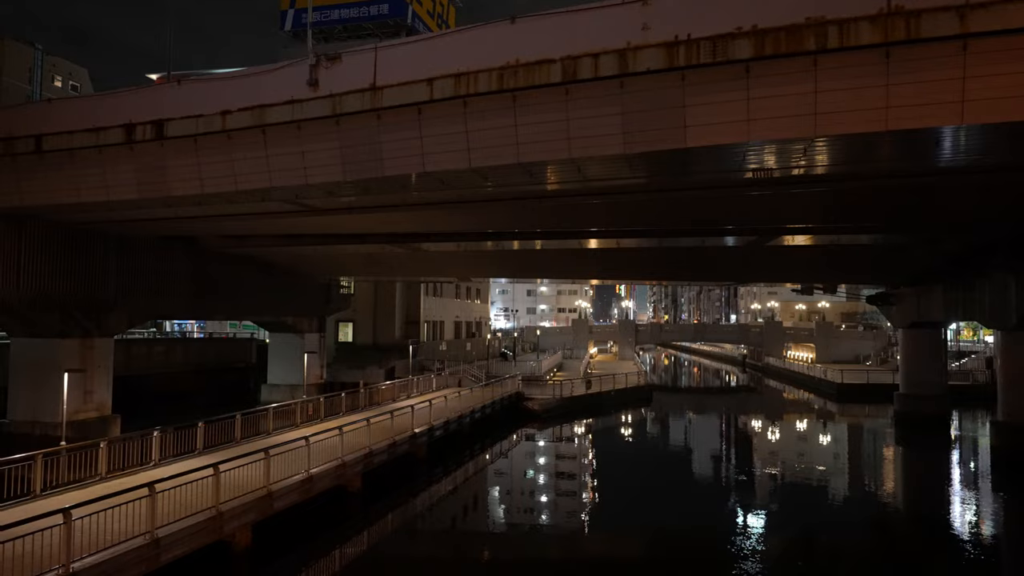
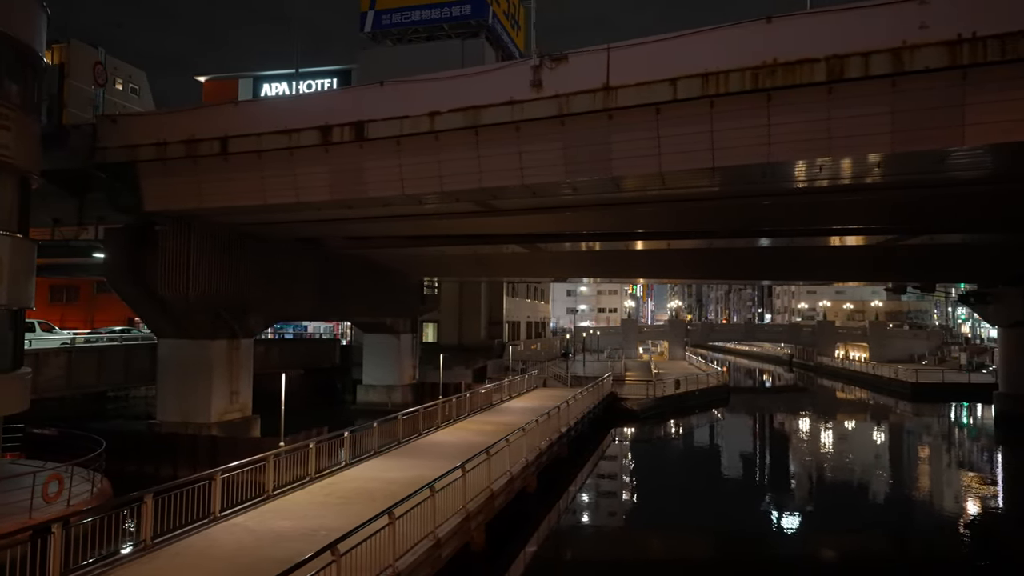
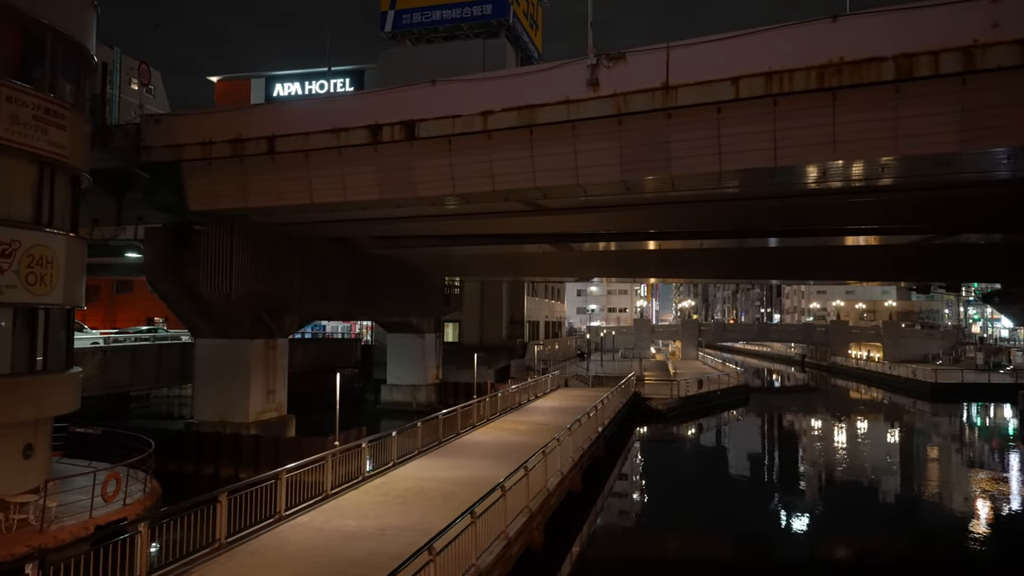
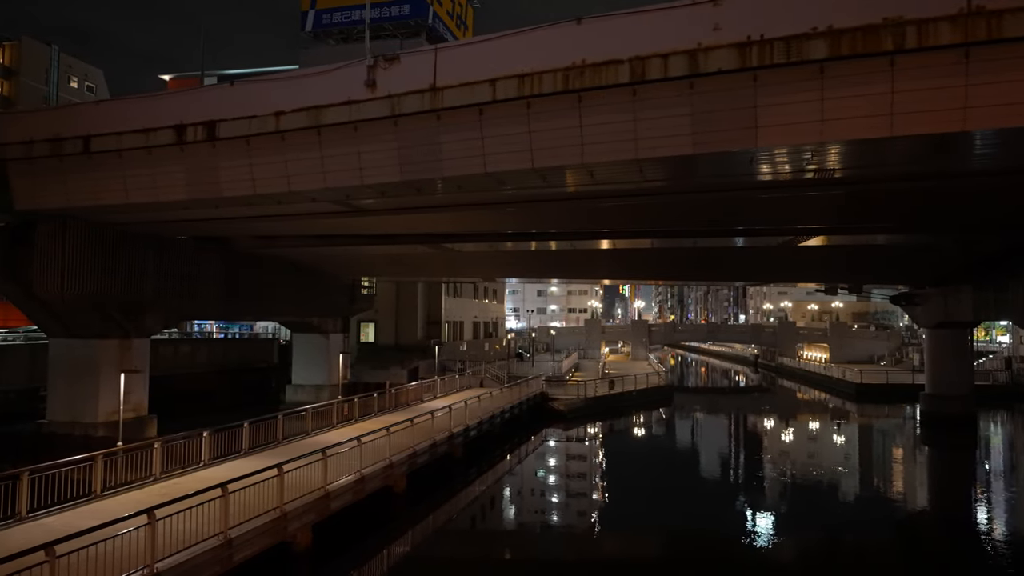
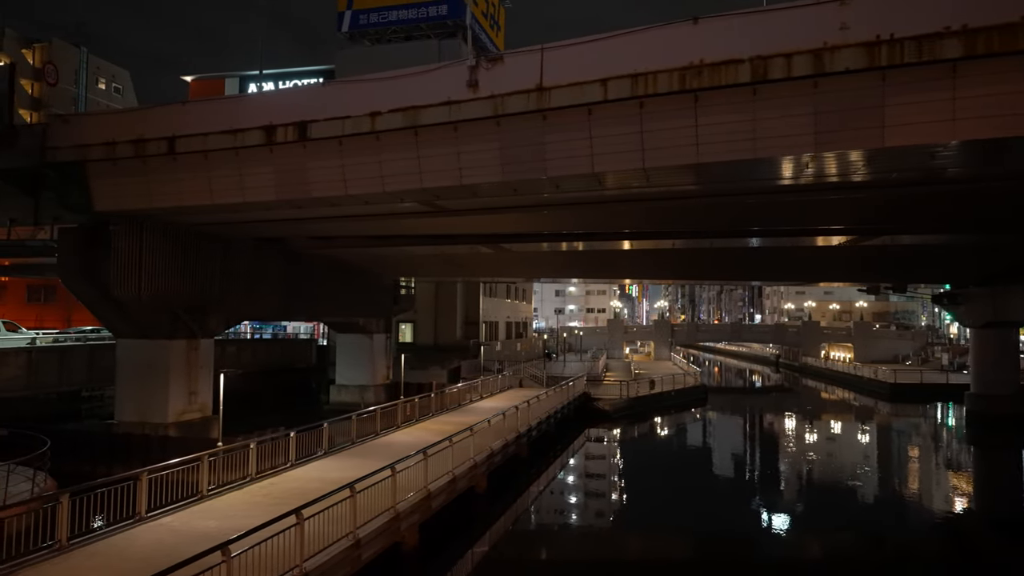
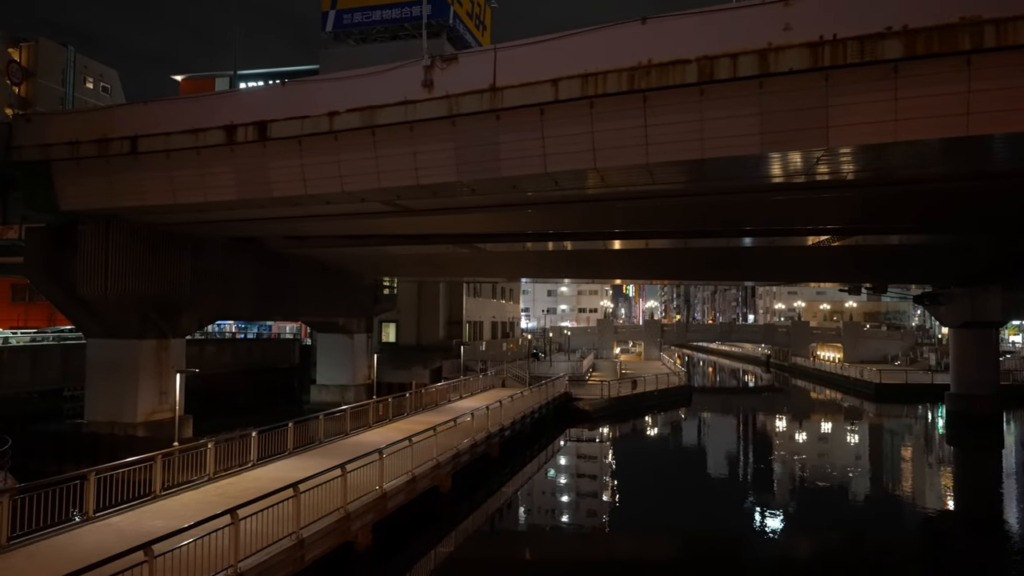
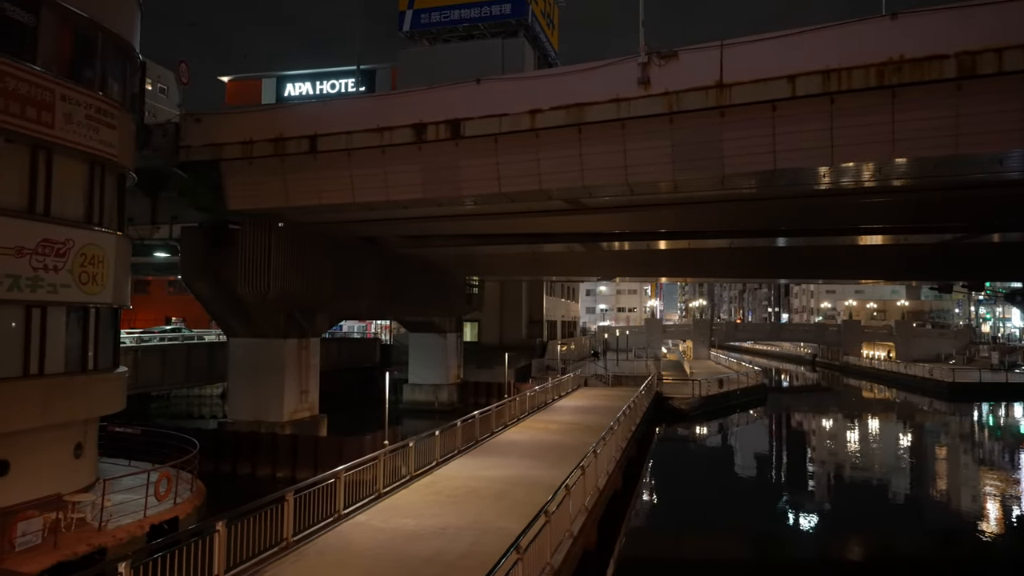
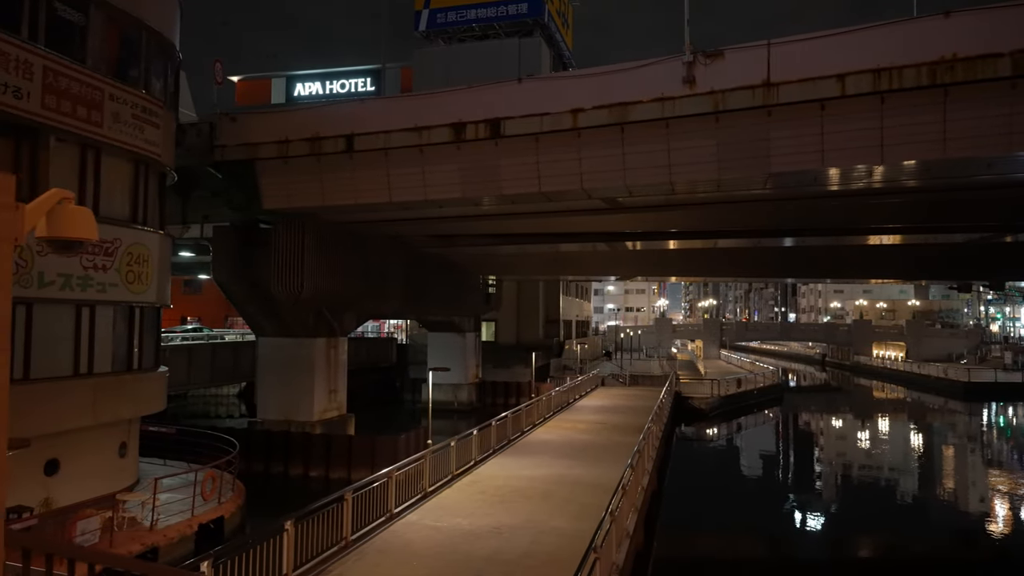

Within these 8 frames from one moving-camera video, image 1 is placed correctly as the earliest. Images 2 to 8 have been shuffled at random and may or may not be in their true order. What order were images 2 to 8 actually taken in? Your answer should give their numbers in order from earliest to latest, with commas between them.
4, 6, 5, 2, 3, 7, 8
